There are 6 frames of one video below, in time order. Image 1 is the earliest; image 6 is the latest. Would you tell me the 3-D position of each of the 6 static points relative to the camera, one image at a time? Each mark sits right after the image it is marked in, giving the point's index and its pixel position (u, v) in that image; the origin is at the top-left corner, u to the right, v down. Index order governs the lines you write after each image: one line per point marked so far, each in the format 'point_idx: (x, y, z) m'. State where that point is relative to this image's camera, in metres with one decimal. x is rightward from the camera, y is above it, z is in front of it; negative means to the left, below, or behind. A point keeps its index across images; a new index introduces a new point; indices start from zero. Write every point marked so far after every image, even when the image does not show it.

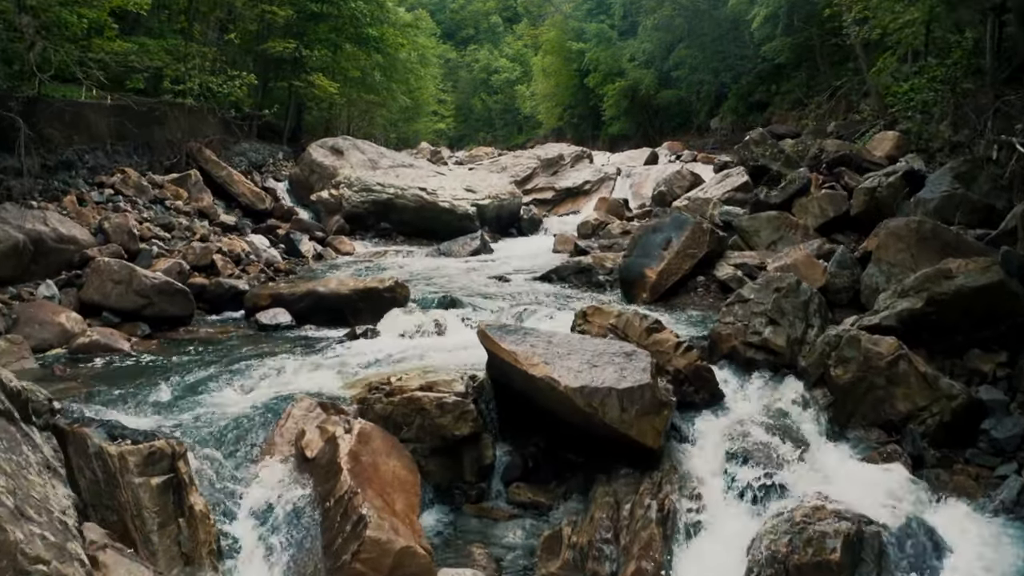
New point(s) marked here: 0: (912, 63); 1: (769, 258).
0: (+8.2, +4.6, +14.5) m
1: (+3.3, +0.4, +9.2) m
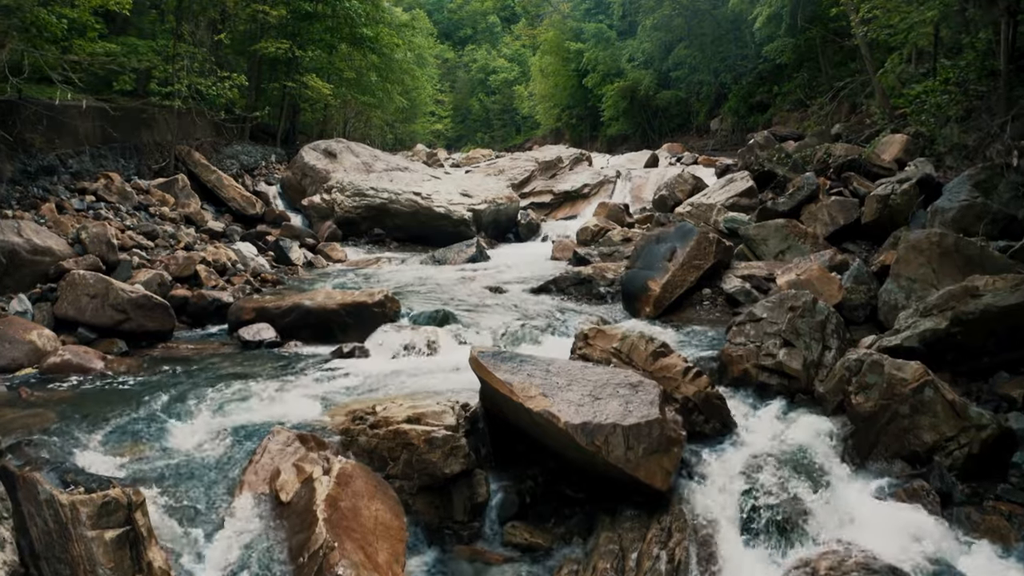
0: (+8.1, +4.5, +14.1) m
1: (+3.3, +0.2, +8.8) m
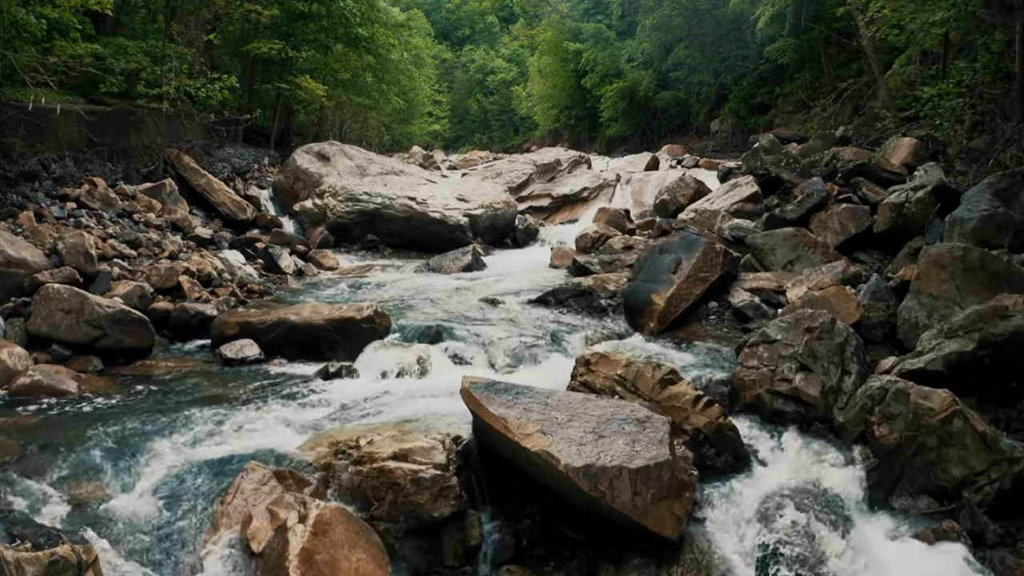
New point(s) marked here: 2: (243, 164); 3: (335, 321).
0: (+8.1, +4.3, +13.7) m
1: (+3.3, +0.1, +8.4) m
2: (-7.2, +3.3, +18.9) m
3: (-1.9, -0.4, +7.7) m
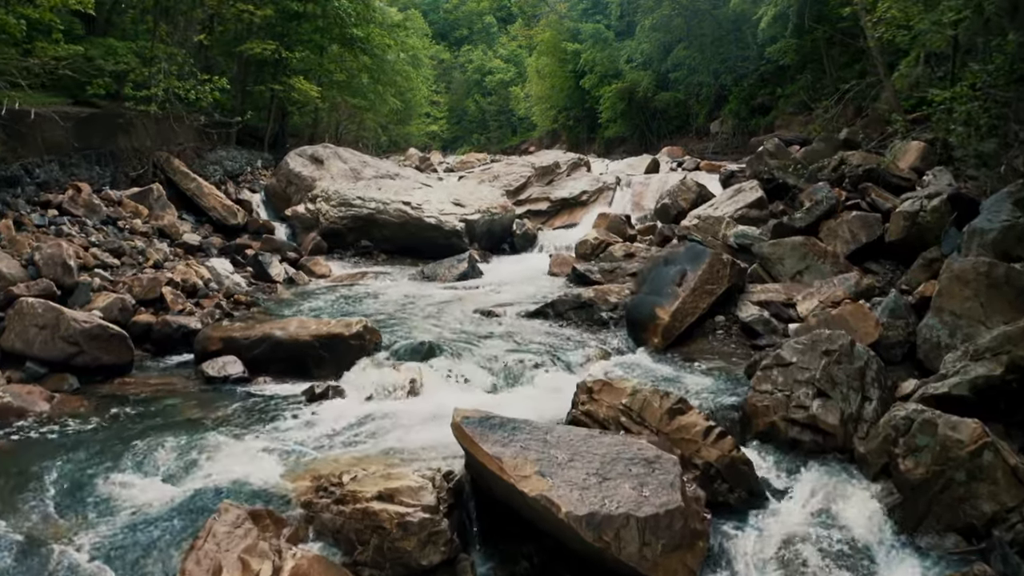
0: (+8.0, +4.2, +13.3) m
1: (+3.2, -0.1, +8.0) m
2: (-7.3, +3.2, +18.5) m
3: (-2.0, -0.5, +7.3) m
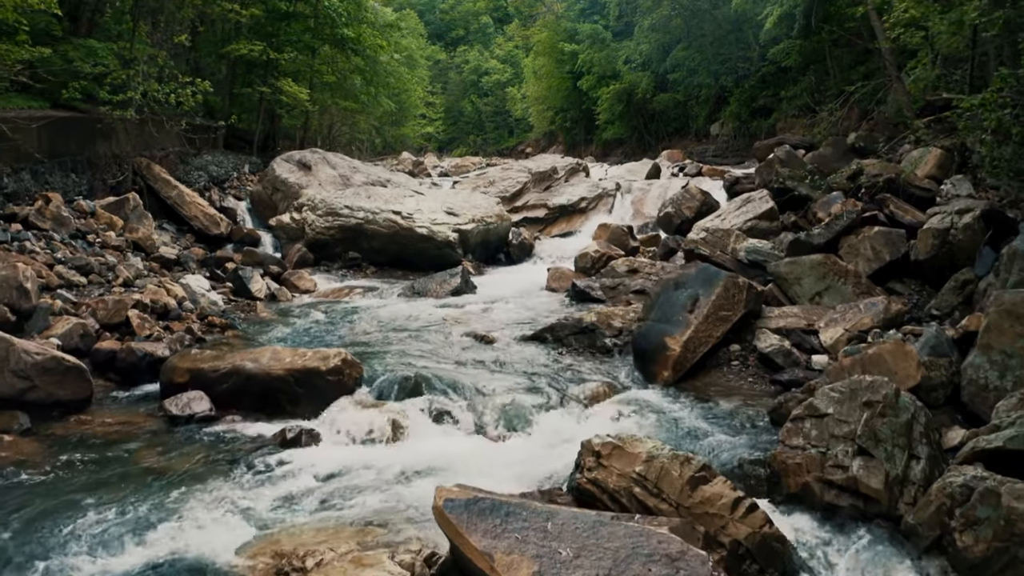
0: (+8.0, +3.9, +12.7) m
1: (+3.2, -0.3, +7.3) m
2: (-7.4, +2.9, +17.8) m
3: (-2.0, -0.8, +6.6) m
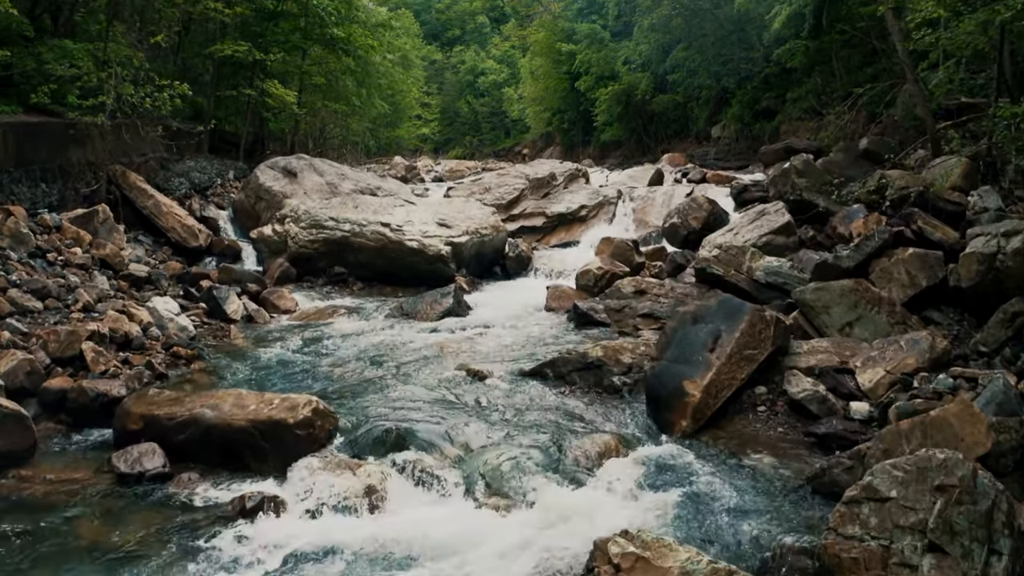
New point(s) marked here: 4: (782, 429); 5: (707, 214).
0: (+7.9, +3.6, +11.9) m
1: (+3.2, -0.7, +6.5) m
2: (-7.5, +2.6, +17.0) m
3: (-2.0, -1.1, +5.8) m
4: (+2.3, -1.2, +6.0) m
5: (+3.6, +1.3, +12.9) m
